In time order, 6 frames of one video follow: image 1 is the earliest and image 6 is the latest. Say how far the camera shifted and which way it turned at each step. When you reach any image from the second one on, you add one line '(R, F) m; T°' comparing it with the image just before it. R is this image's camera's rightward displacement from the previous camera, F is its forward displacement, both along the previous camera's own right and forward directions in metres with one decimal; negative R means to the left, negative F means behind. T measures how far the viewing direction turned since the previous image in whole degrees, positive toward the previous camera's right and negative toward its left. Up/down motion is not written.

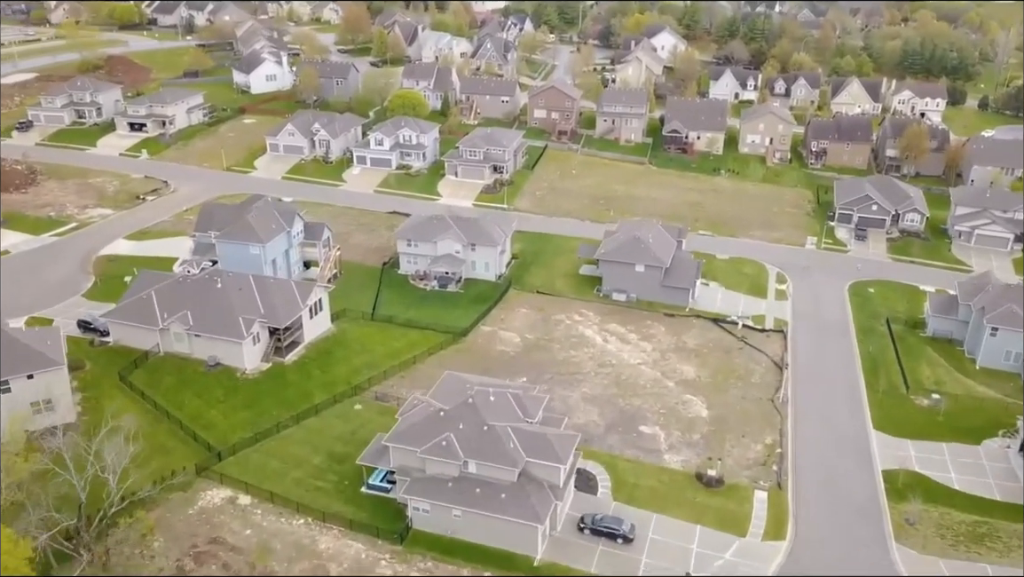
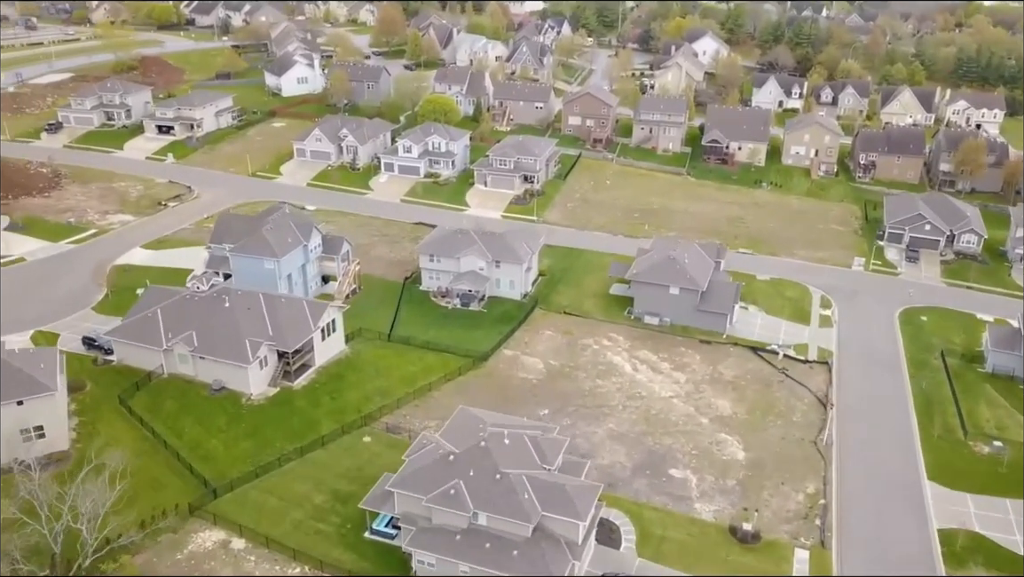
(+0.5, +2.6) m; -3°
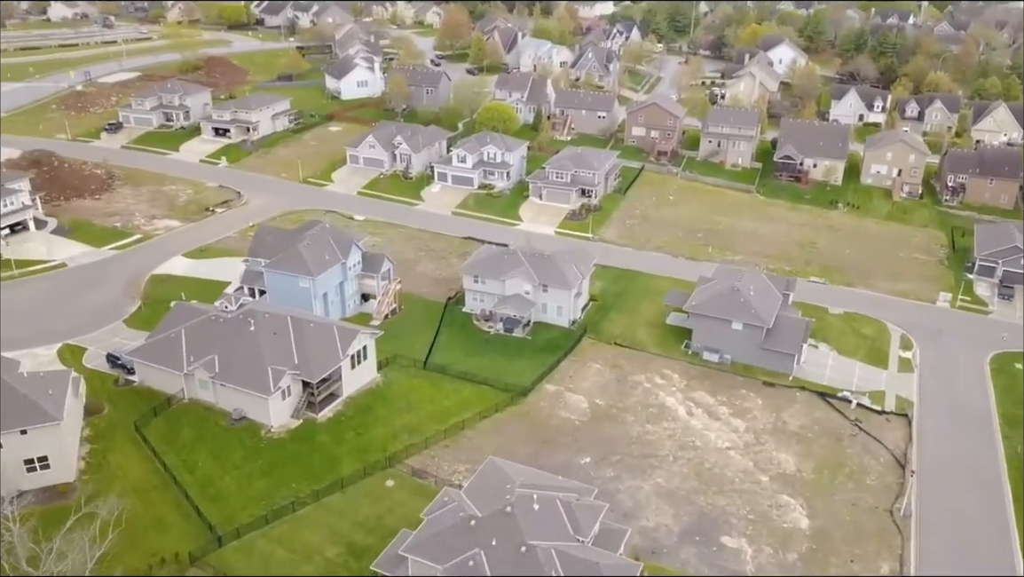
(+0.8, +3.1) m; -4°
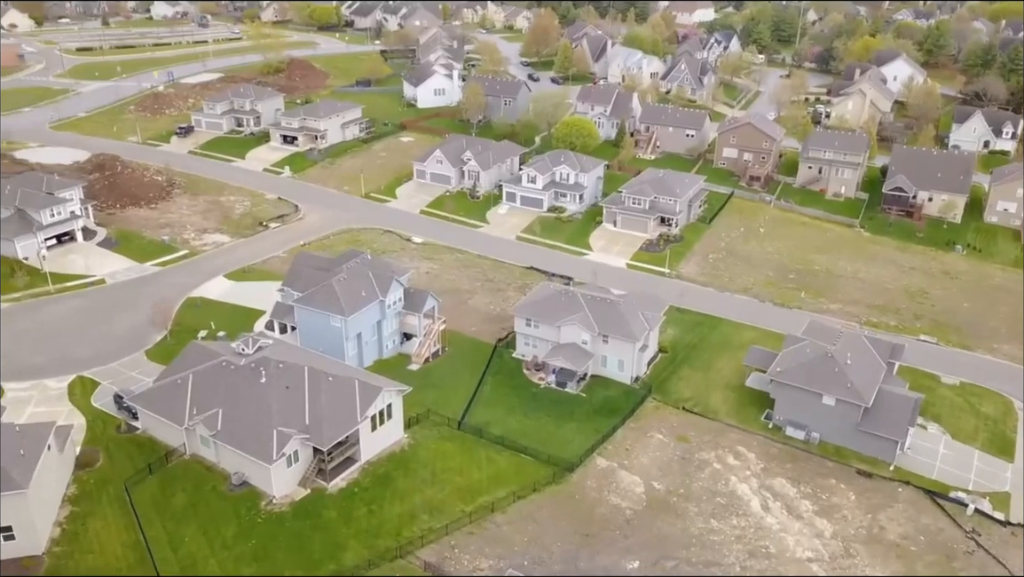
(+1.4, +5.2) m; -6°
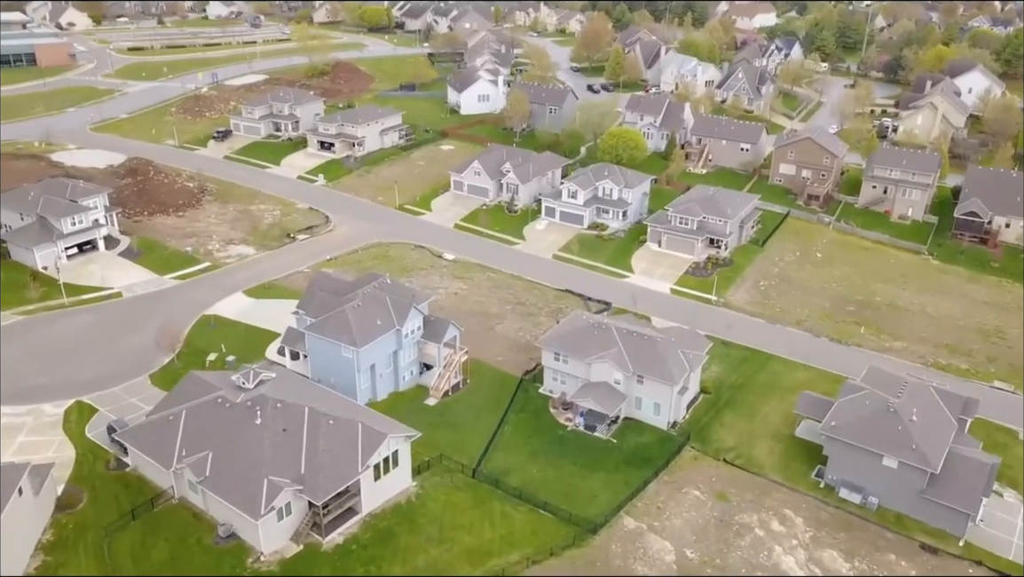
(+1.0, +3.2) m; -4°
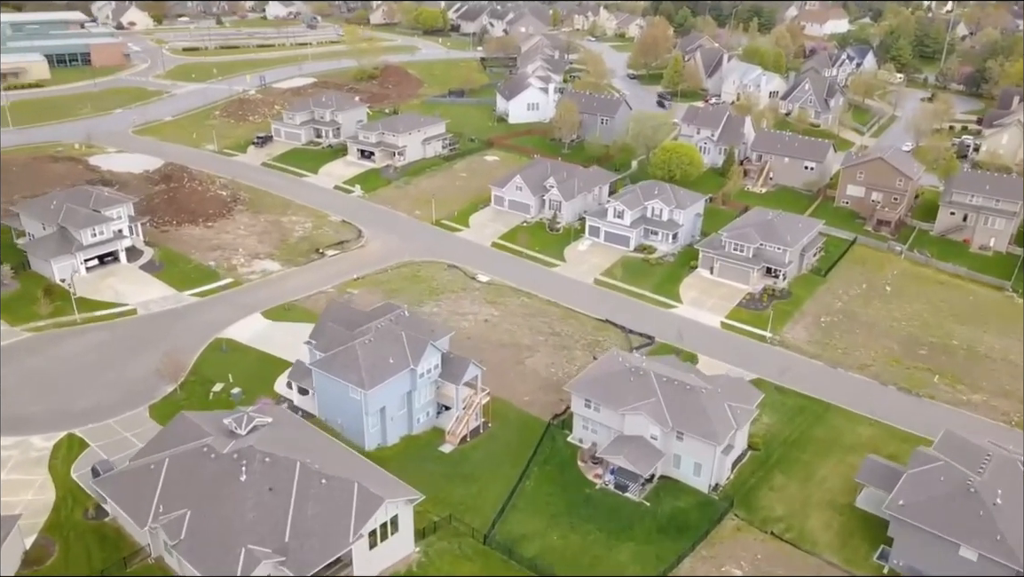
(+1.1, +3.6) m; -4°
